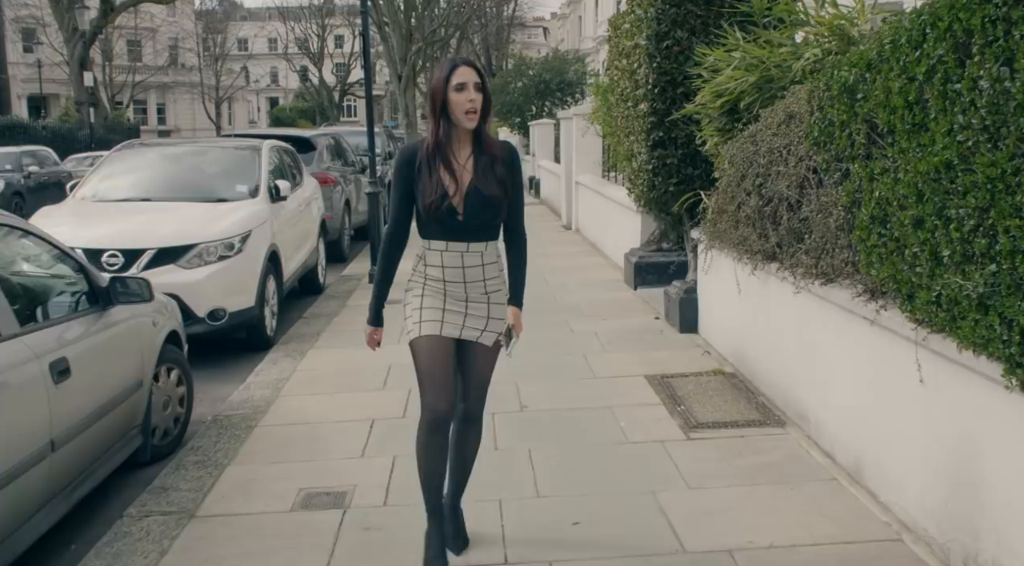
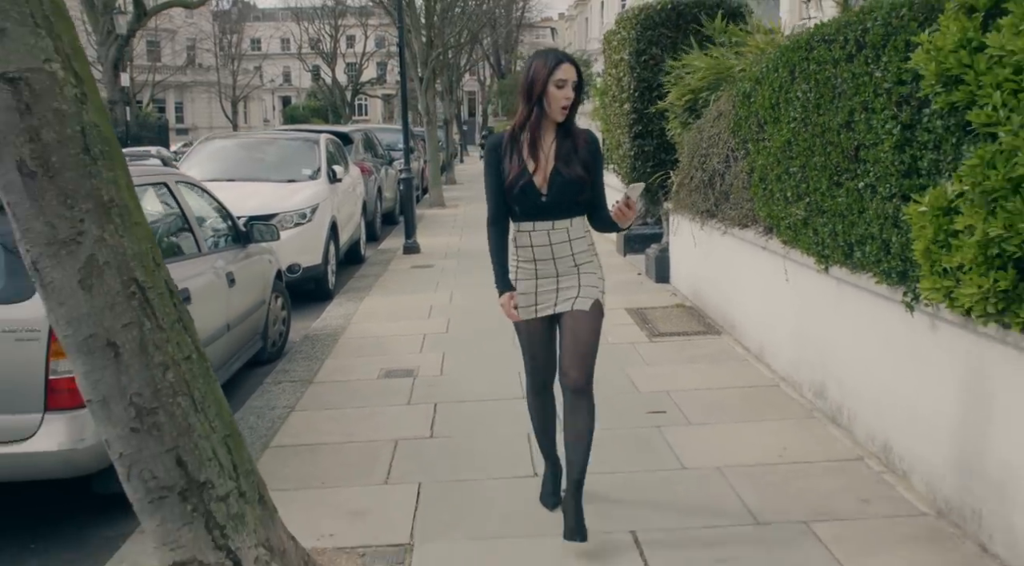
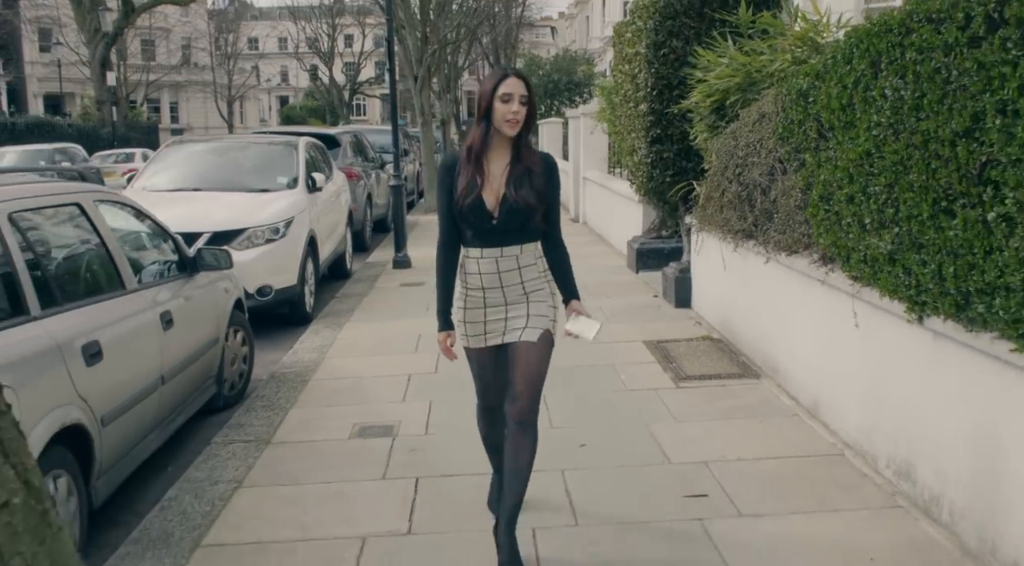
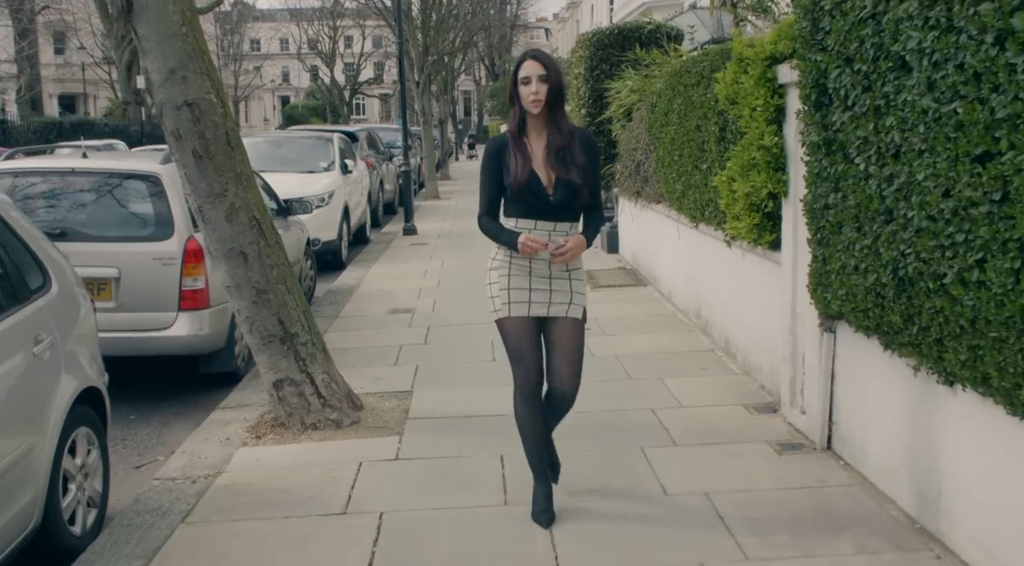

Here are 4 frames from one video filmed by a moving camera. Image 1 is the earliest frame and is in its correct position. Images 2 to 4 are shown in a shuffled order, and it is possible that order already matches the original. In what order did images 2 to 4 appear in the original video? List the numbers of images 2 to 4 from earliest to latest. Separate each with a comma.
3, 2, 4
